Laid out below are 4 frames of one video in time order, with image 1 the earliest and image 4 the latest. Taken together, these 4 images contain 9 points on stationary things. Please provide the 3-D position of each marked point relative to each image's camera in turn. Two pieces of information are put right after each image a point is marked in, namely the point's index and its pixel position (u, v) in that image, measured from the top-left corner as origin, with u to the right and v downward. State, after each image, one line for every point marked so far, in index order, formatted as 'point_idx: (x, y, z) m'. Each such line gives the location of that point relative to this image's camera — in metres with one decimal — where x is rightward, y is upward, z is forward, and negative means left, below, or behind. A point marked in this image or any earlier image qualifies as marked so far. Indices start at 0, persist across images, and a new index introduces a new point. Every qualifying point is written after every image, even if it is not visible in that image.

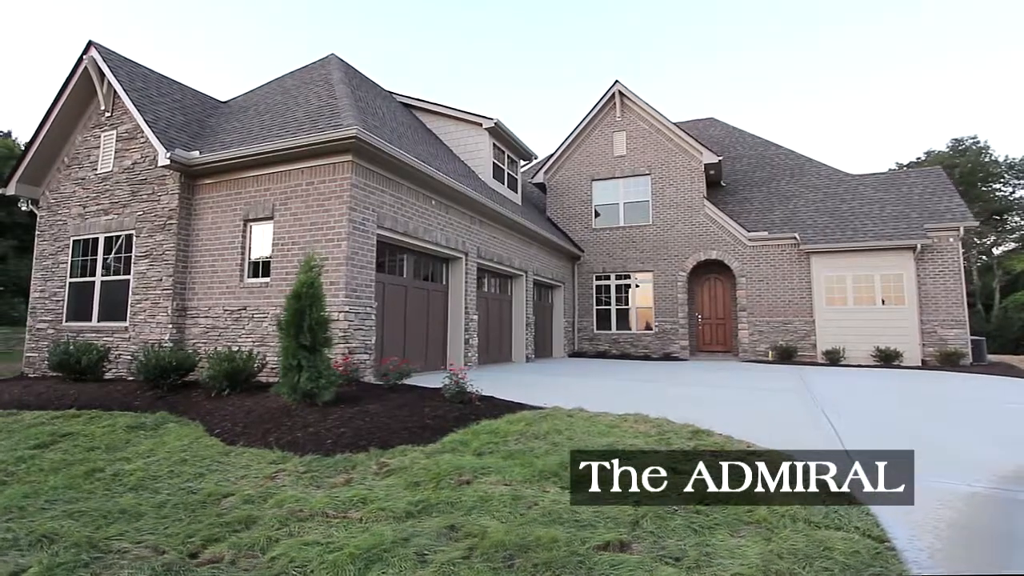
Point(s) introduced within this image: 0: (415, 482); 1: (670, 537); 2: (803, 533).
0: (-0.8, -1.5, +4.1) m
1: (+1.0, -1.5, +3.2) m
2: (+1.8, -1.5, +3.3) m
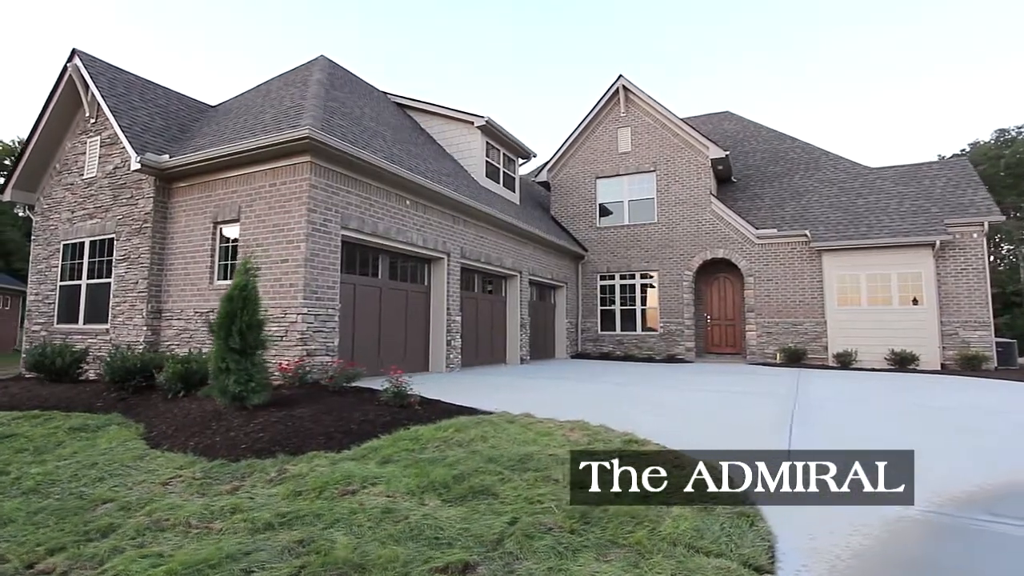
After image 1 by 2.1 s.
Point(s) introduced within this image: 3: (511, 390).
0: (-1.6, -1.5, +4.0) m
1: (+0.1, -1.5, +3.0) m
2: (+0.9, -1.5, +3.0) m
3: (+0.1, -1.7, +8.6) m
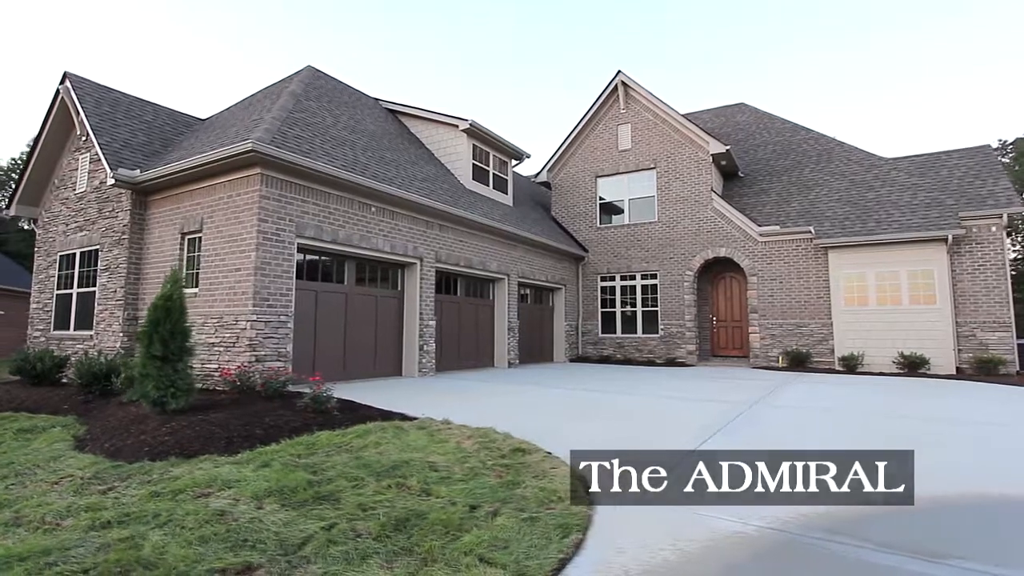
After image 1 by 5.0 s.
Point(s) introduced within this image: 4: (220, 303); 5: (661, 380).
0: (-2.8, -1.6, +4.2) m
1: (-1.1, -1.6, +3.0) m
2: (-0.3, -1.6, +3.0) m
3: (-0.7, -1.7, +8.7) m
4: (-4.6, -0.2, +8.4) m
5: (+3.6, -2.2, +12.7) m
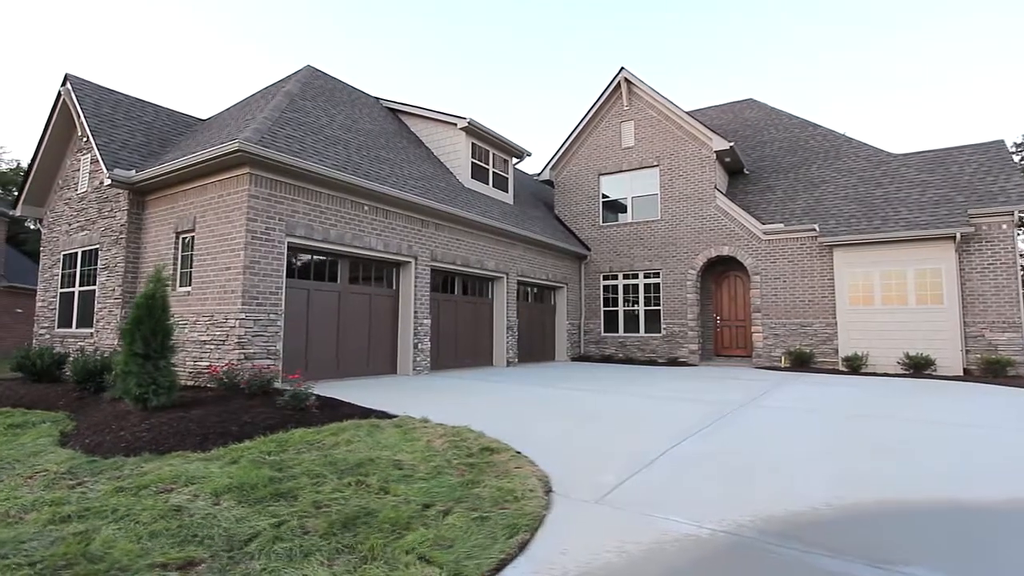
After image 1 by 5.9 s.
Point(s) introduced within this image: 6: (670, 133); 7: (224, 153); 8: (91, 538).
0: (-3.1, -1.6, +4.2) m
1: (-1.5, -1.6, +3.1) m
2: (-0.7, -1.6, +2.9) m
3: (-0.8, -1.7, +8.7) m
4: (-4.8, -0.2, +8.5) m
5: (+3.5, -2.2, +12.6) m
6: (+5.2, +5.1, +17.5) m
7: (-4.3, +2.0, +8.0) m
8: (-2.7, -1.6, +3.4) m
